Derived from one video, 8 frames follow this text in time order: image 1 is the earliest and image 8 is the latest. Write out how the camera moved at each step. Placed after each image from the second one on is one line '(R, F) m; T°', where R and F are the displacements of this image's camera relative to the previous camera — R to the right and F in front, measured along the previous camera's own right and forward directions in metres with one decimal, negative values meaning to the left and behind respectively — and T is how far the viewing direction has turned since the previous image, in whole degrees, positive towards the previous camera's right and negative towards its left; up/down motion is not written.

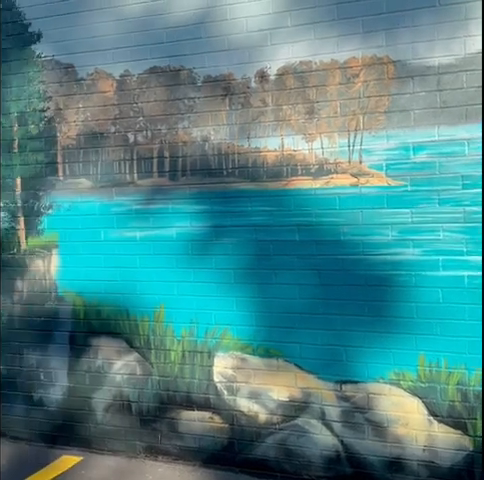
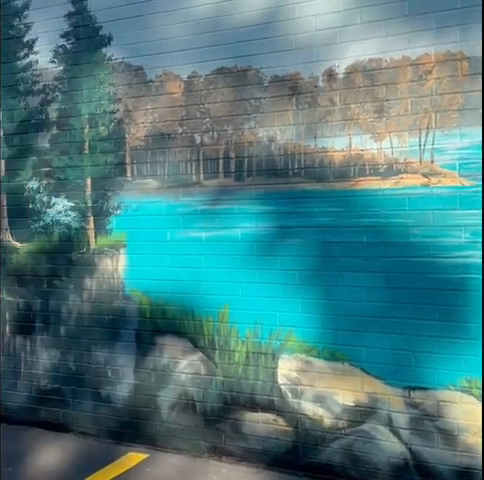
(0.0, 0.0) m; -6°
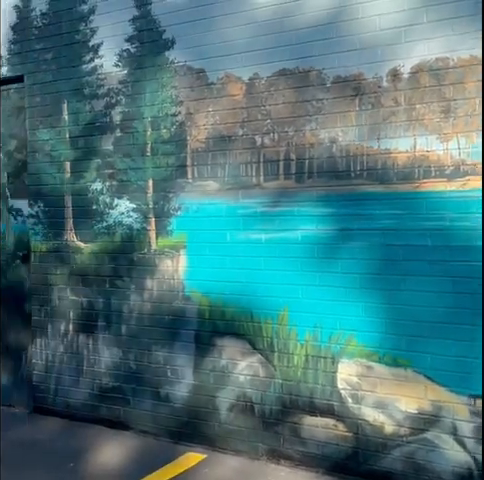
(0.0, 0.0) m; -5°
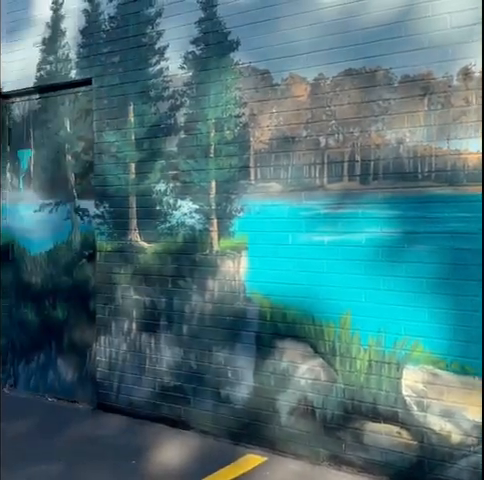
(0.0, 0.0) m; -5°
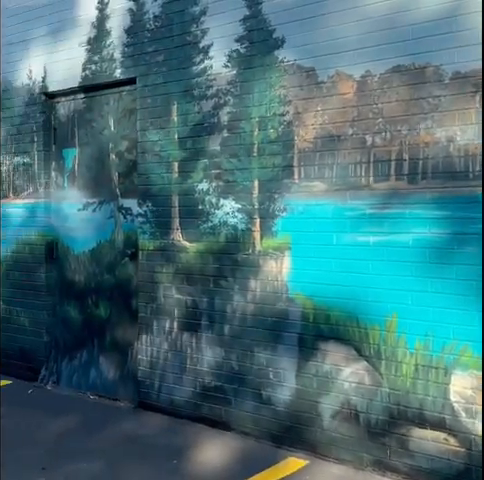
(0.0, 0.0) m; -3°
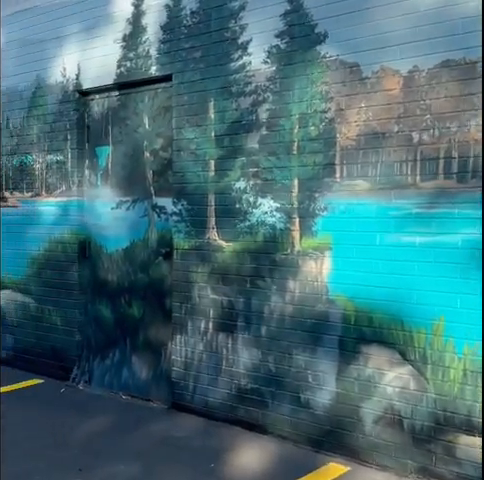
(-0.1, +0.1) m; -2°
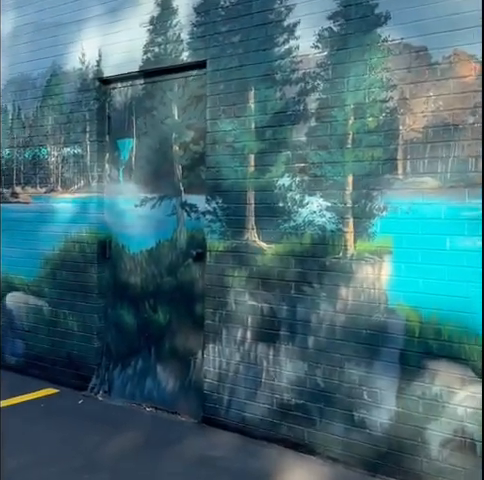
(-0.3, +0.4) m; +1°
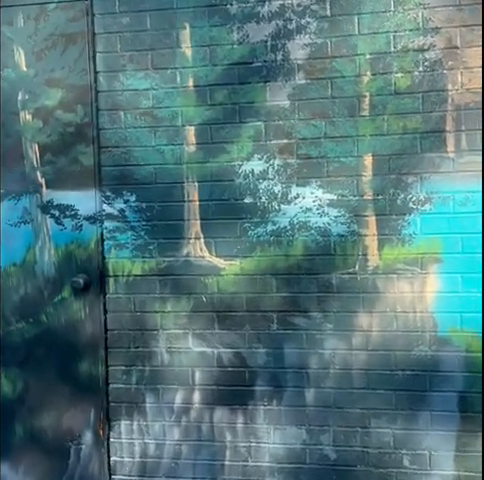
(-1.2, +1.7) m; +29°
